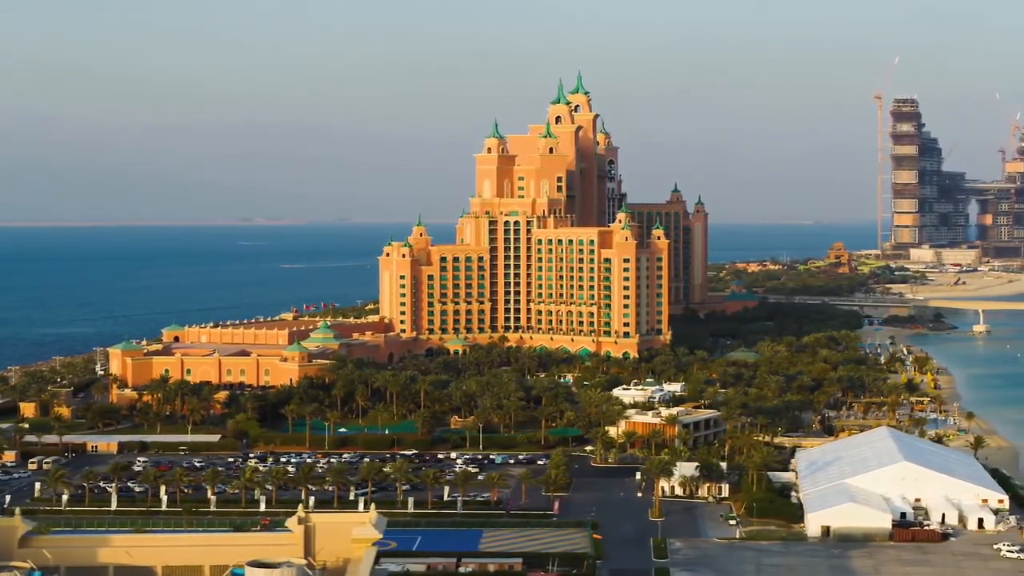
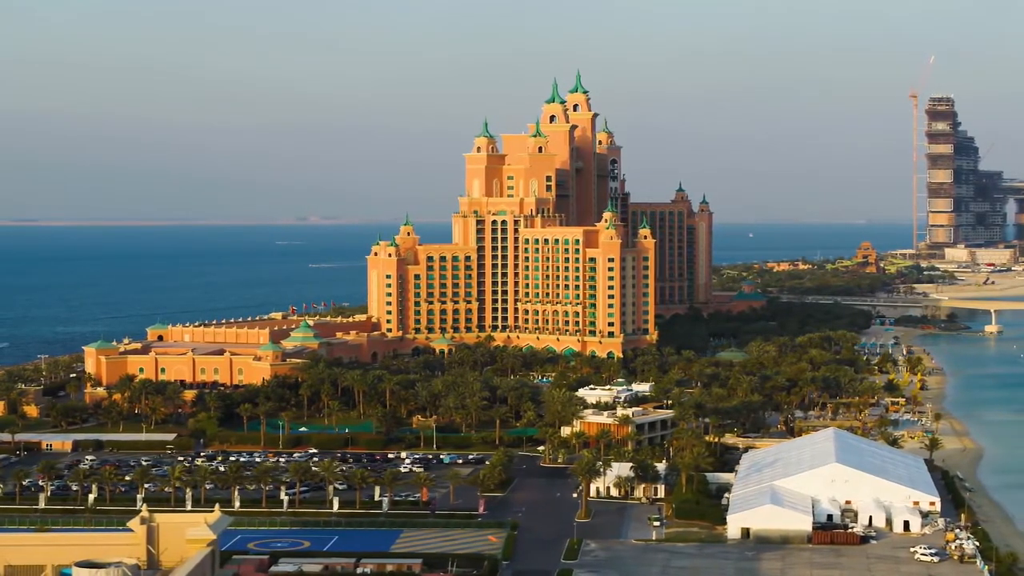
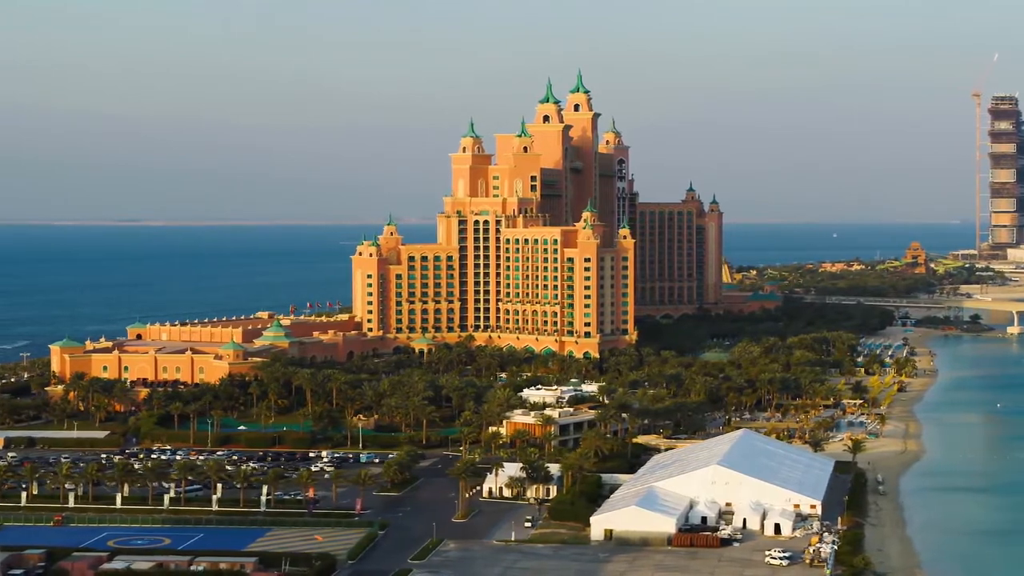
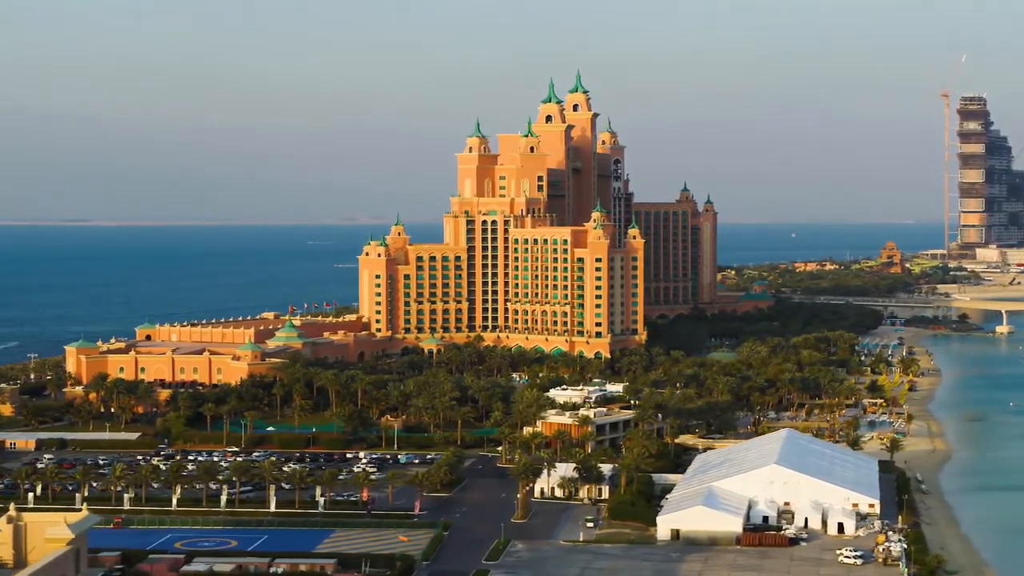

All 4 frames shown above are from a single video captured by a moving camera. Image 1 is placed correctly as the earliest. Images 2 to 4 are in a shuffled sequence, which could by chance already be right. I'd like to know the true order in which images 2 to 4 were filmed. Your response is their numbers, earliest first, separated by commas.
2, 4, 3
